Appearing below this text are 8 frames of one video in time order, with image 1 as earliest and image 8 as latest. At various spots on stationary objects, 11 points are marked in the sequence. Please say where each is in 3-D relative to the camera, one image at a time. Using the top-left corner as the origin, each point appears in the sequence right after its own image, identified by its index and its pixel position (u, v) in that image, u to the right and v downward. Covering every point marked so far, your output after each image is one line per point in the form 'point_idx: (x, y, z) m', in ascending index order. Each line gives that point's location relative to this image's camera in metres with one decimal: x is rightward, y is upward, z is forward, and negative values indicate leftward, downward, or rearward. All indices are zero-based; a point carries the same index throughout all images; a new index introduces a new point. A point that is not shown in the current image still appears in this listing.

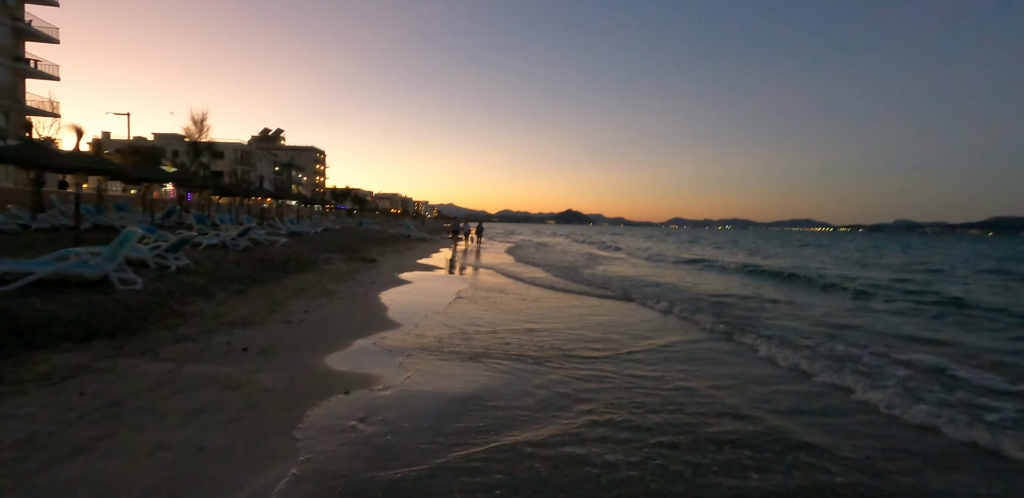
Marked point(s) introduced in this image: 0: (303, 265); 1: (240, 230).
0: (-6.2, -0.5, +14.4) m
1: (-9.1, +0.6, +16.4) m
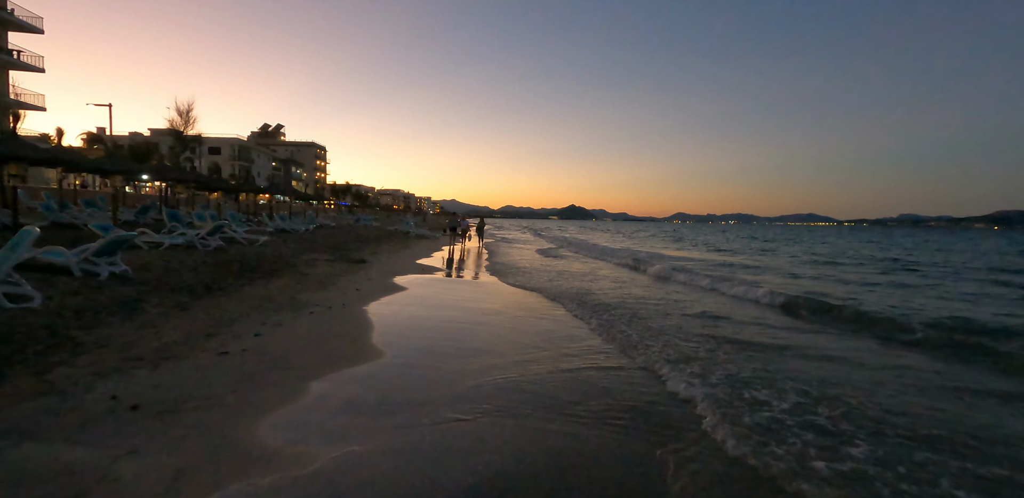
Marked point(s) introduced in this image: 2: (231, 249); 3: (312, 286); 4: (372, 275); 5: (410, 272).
0: (-6.0, -0.5, +12.4) m
1: (-8.9, +0.6, +14.4) m
2: (-8.3, 0.0, +14.6) m
3: (-4.3, -0.8, +10.5) m
4: (-3.8, -0.7, +13.3) m
5: (-3.2, -0.7, +15.4) m
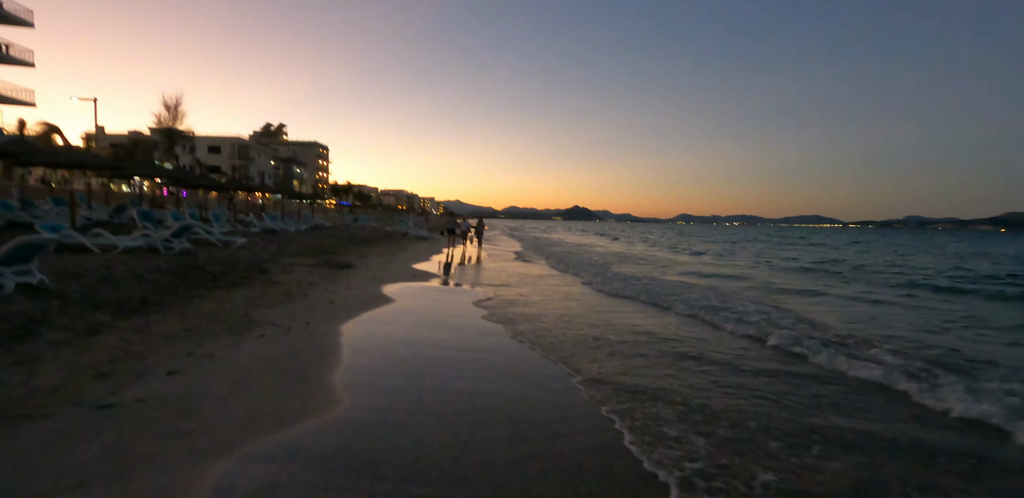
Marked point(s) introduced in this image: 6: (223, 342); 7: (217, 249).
0: (-5.9, -0.6, +10.8) m
1: (-8.8, +0.5, +12.8) m
2: (-8.2, -0.1, +12.9) m
3: (-4.2, -0.9, +8.8) m
4: (-3.8, -0.8, +11.7) m
5: (-3.1, -0.8, +13.7) m
6: (-3.6, -1.2, +6.1) m
7: (-8.5, 0.0, +14.1) m
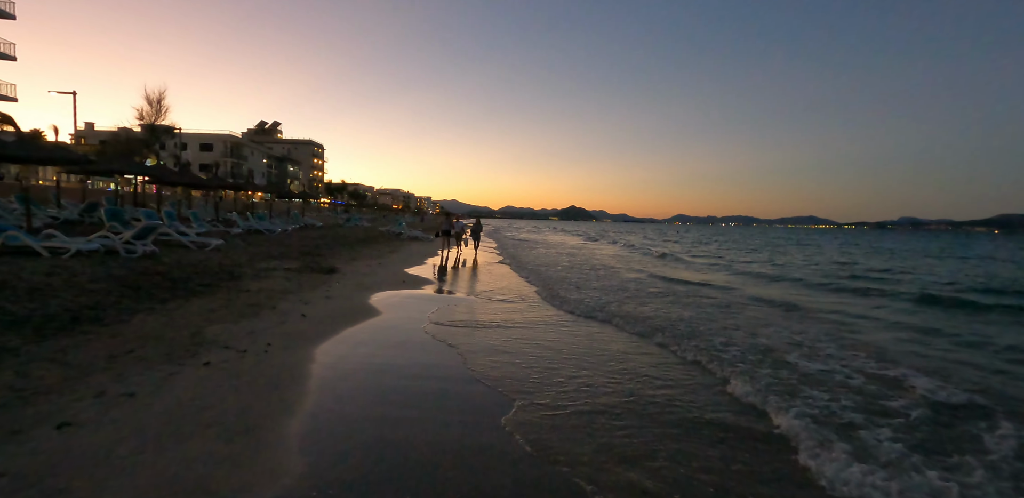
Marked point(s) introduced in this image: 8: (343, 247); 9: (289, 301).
0: (-5.9, -0.7, +9.6) m
1: (-8.8, +0.5, +11.6) m
2: (-8.2, -0.2, +11.7) m
3: (-4.2, -1.0, +7.6) m
4: (-3.8, -0.9, +10.5) m
5: (-3.2, -0.9, +12.5) m
6: (-3.5, -1.2, +4.9) m
7: (-8.5, -0.1, +12.8) m
8: (-6.8, +0.1, +19.7) m
9: (-4.0, -0.9, +8.8) m
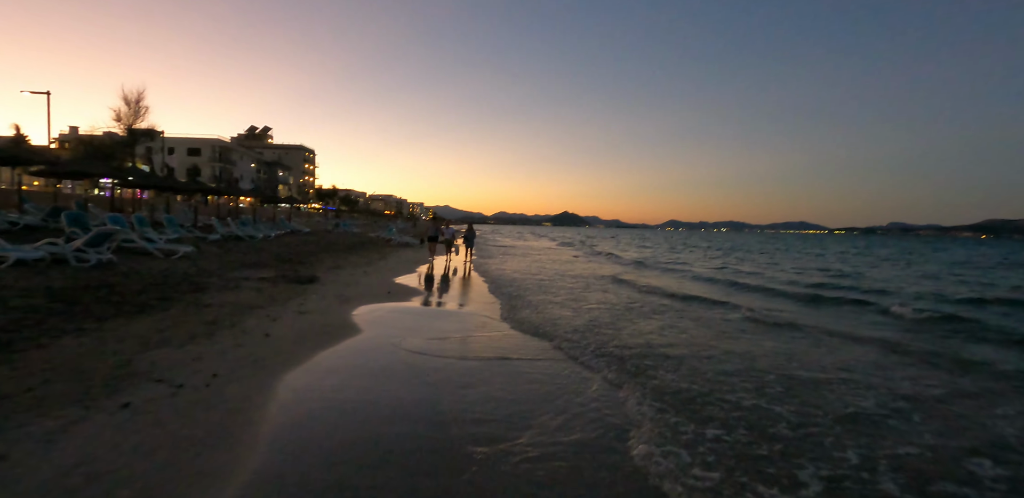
0: (-5.9, -0.8, +8.4) m
1: (-8.9, +0.3, +10.4) m
2: (-8.3, -0.4, +10.5) m
3: (-4.2, -1.1, +6.4) m
4: (-3.8, -1.0, +9.3) m
5: (-3.2, -1.1, +11.4) m
6: (-3.5, -1.3, +3.7) m
7: (-8.6, -0.3, +11.7) m
8: (-7.0, -0.2, +18.5) m
9: (-4.0, -1.1, +7.6) m
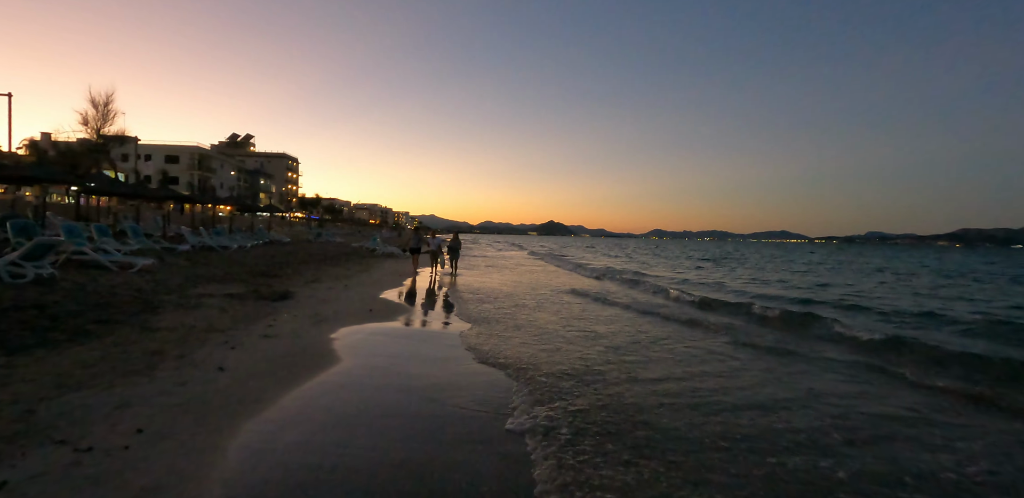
0: (-5.9, -1.0, +7.2) m
1: (-8.9, 0.0, +9.1) m
2: (-8.4, -0.6, +9.2) m
3: (-4.2, -1.3, +5.3) m
4: (-3.8, -1.3, +8.2) m
5: (-3.3, -1.3, +10.2) m
6: (-3.4, -1.4, +2.6) m
7: (-8.7, -0.6, +10.4) m
8: (-7.2, -0.6, +17.3) m
9: (-4.0, -1.3, +6.5) m
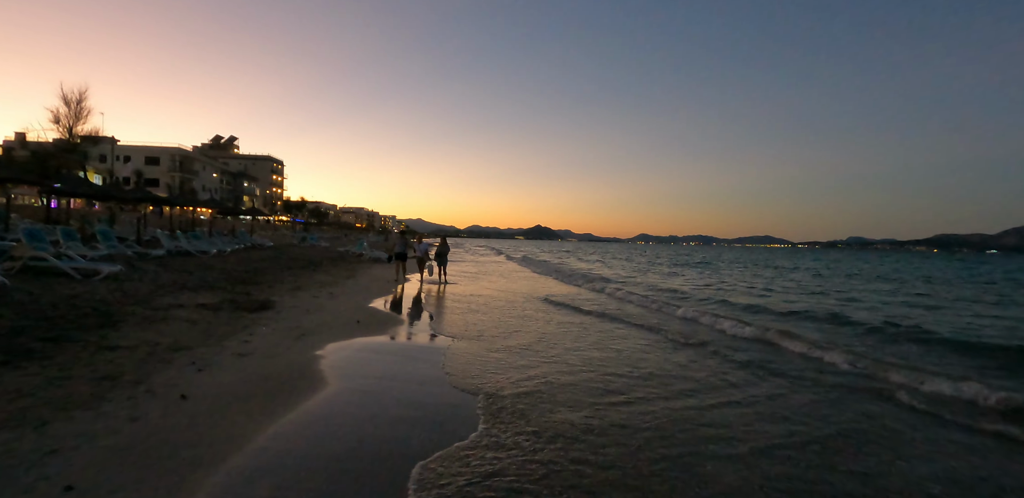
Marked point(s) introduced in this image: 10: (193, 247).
0: (-5.9, -1.1, +6.3) m
1: (-8.9, -0.1, +8.2) m
2: (-8.3, -0.7, +8.3) m
3: (-4.1, -1.4, +4.5) m
4: (-3.8, -1.4, +7.4) m
5: (-3.3, -1.5, +9.4) m
6: (-3.2, -1.5, +1.8) m
7: (-8.7, -0.7, +9.5) m
8: (-7.4, -0.8, +16.4) m
9: (-3.9, -1.4, +5.7) m
10: (-12.6, +0.1, +19.6) m
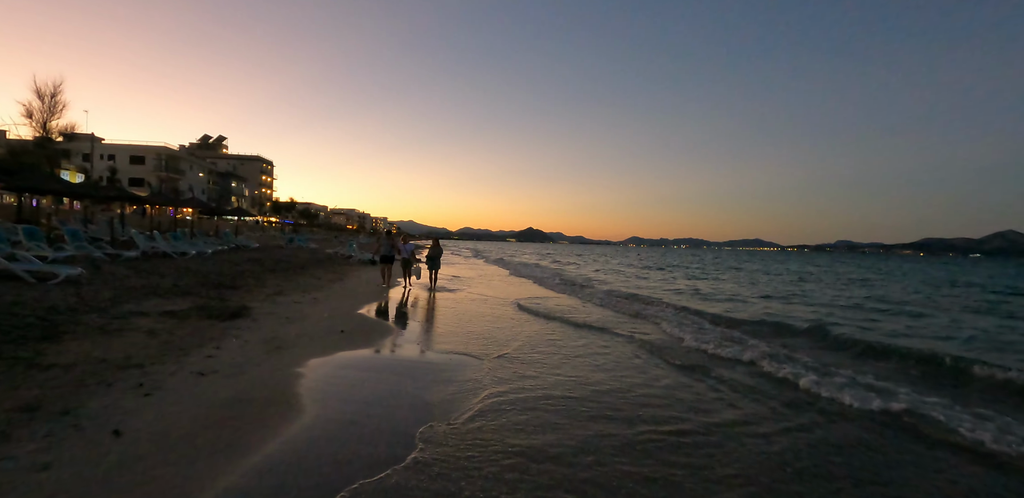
0: (-5.8, -1.1, +5.4) m
1: (-8.8, -0.1, +7.2) m
2: (-8.3, -0.7, +7.3) m
3: (-4.0, -1.4, +3.5) m
4: (-3.7, -1.4, +6.4) m
5: (-3.3, -1.5, +8.5) m
6: (-3.0, -1.5, +0.9) m
7: (-8.6, -0.7, +8.4) m
8: (-7.5, -0.8, +15.4) m
9: (-3.8, -1.4, +4.7) m
10: (-12.7, +0.1, +18.5) m
